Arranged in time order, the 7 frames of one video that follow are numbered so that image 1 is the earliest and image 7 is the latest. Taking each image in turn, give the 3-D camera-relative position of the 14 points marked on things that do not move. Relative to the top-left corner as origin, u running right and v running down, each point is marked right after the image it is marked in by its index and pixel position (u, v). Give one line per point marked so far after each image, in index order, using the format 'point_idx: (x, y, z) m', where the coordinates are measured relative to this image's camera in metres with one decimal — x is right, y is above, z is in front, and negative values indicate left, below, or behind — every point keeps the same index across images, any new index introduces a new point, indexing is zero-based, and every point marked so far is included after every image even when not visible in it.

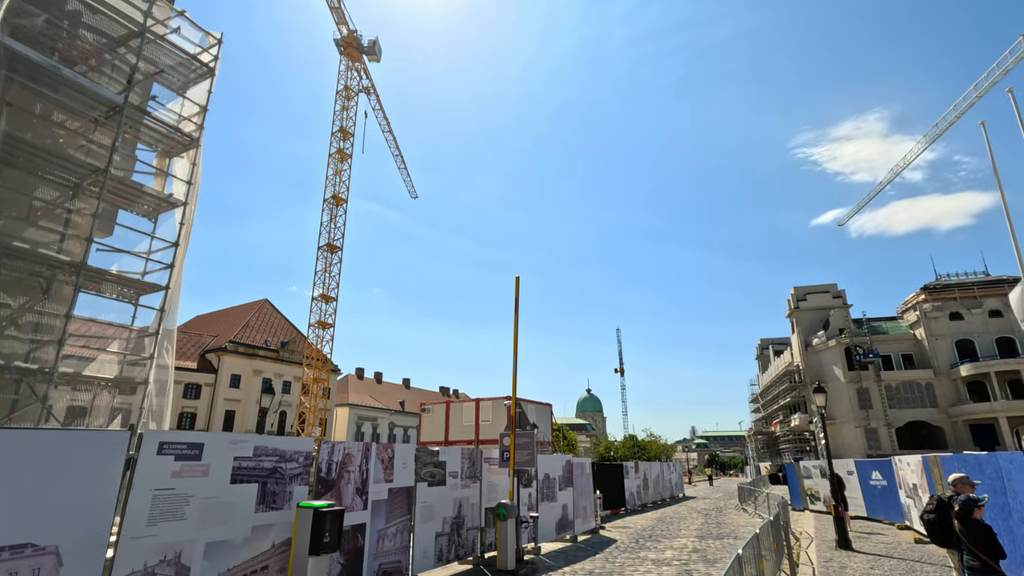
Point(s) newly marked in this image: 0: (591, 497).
0: (+2.7, -7.0, +18.3) m
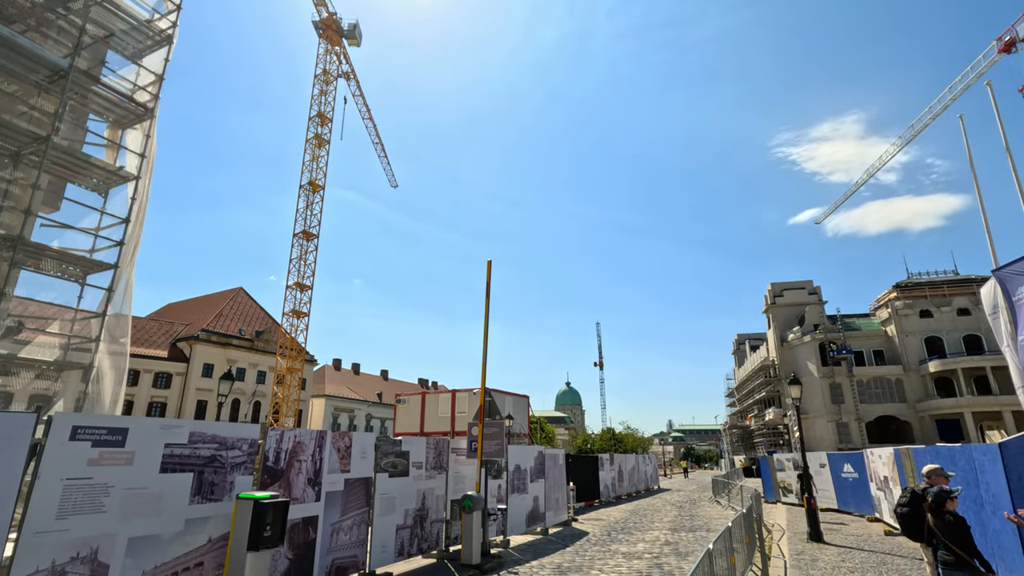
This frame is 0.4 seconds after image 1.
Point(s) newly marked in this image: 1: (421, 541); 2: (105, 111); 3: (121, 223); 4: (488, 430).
0: (+1.7, -6.6, +18.0) m
1: (-1.8, -4.9, +10.5) m
2: (-9.9, +4.3, +13.1) m
3: (-9.3, +1.5, +12.9) m
4: (-0.5, -3.1, +11.9) m
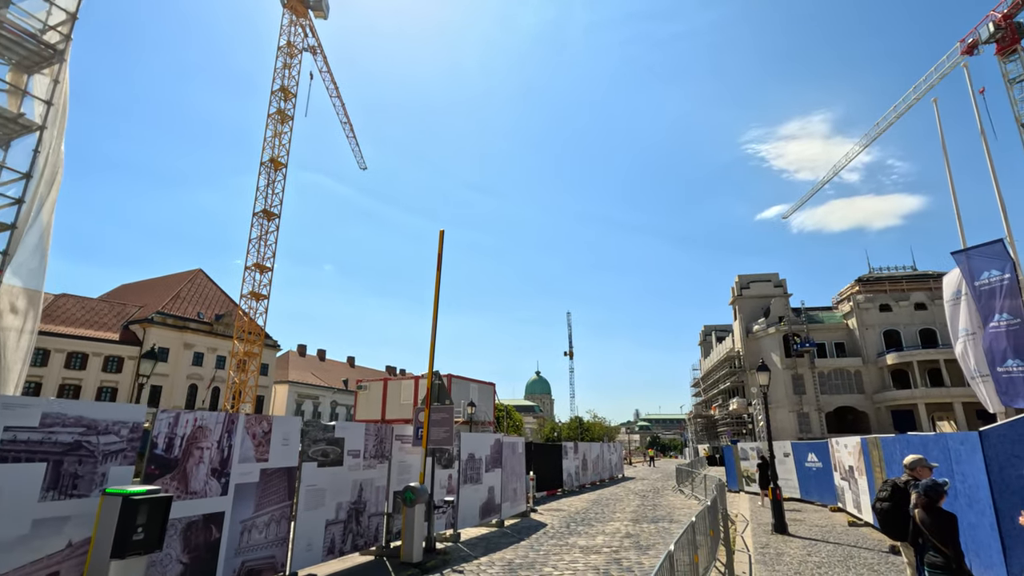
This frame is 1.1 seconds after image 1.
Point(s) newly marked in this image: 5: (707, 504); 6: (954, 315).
0: (+0.3, -6.0, +17.2) m
1: (-2.7, -4.4, +9.4) m
2: (-10.8, +5.0, +11.5) m
3: (-10.3, +2.3, +11.3) m
4: (-1.5, -2.6, +10.9) m
5: (+4.0, -4.5, +11.2) m
6: (+12.8, -0.9, +16.0) m
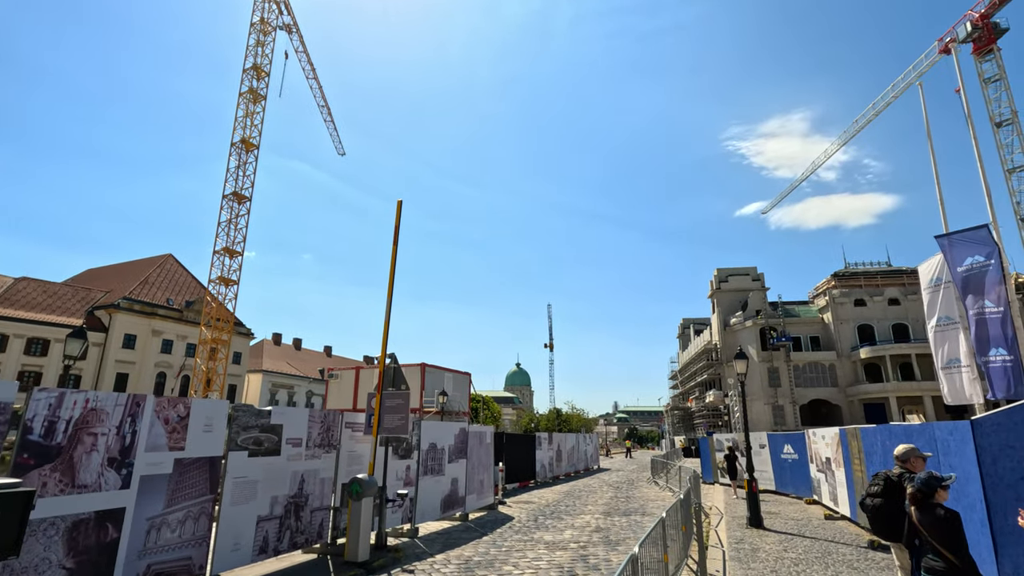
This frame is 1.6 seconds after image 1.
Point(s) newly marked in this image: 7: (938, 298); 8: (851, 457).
0: (-0.6, -5.4, +16.4) m
1: (-3.4, -3.9, +8.6) m
2: (-11.4, +5.6, +10.2) m
3: (-10.9, +2.9, +10.1) m
4: (-2.3, -2.1, +10.0) m
5: (+3.3, -4.1, +10.5) m
6: (+11.9, -0.5, +15.6) m
7: (+12.0, -0.3, +15.4) m
8: (+8.2, -4.1, +13.2) m
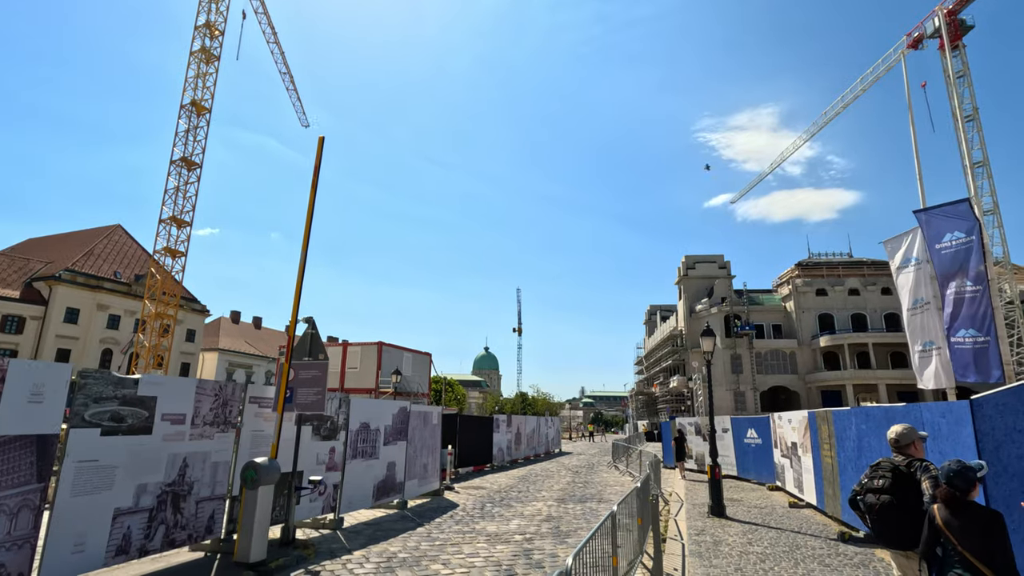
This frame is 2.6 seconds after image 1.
0: (-2.1, -4.5, +15.1) m
1: (-4.4, -3.1, +7.0) m
2: (-12.2, +6.6, +7.9) m
3: (-11.8, +3.8, +7.9) m
4: (-3.3, -1.3, +8.5) m
5: (+2.2, -3.5, +9.4) m
6: (+10.6, +0.1, +14.8) m
7: (+10.7, +0.3, +14.6) m
8: (+7.0, -3.5, +12.3) m
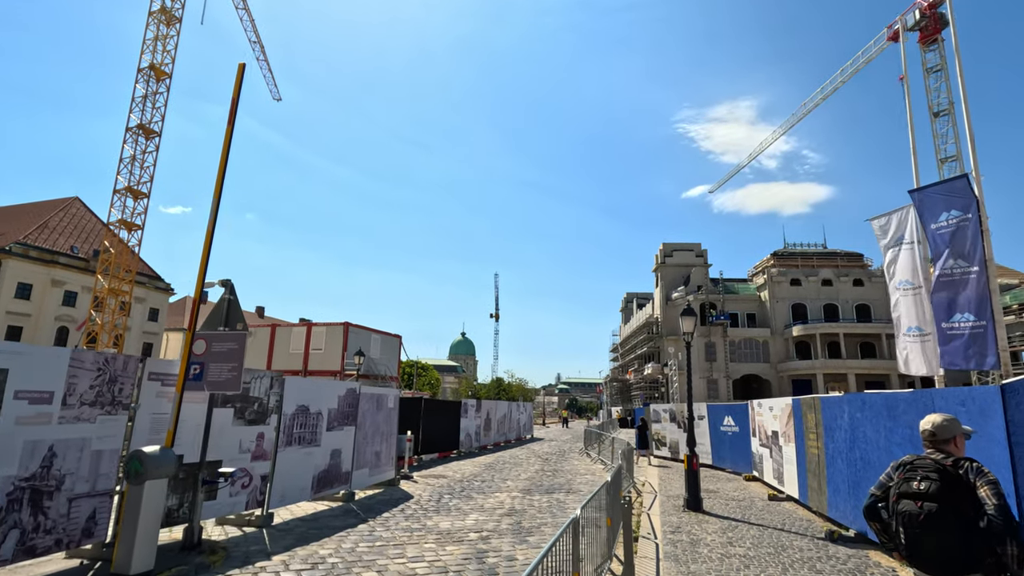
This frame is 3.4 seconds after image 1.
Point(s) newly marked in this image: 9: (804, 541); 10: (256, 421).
0: (-3.0, -3.8, +13.8) m
1: (-5.0, -2.6, +5.7) m
2: (-12.7, +7.3, +6.0) m
3: (-12.3, +4.6, +6.1) m
4: (-3.9, -0.8, +7.2) m
5: (+1.5, -3.0, +8.3) m
6: (+9.8, +0.6, +14.0) m
7: (+9.9, +0.7, +13.7) m
8: (+6.2, -3.0, +11.4) m
9: (+4.8, -4.1, +8.8) m
10: (-4.1, -2.1, +8.7) m
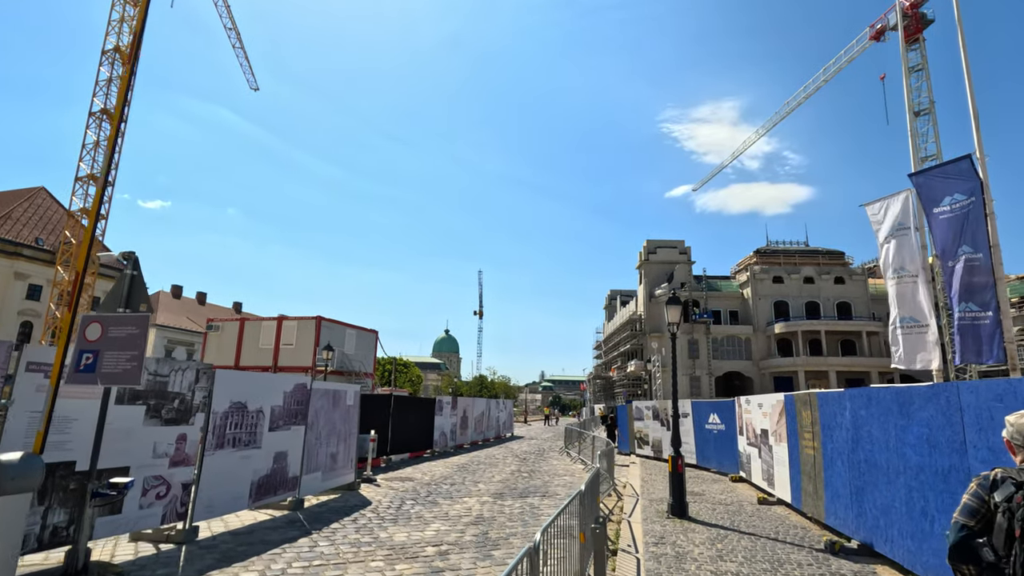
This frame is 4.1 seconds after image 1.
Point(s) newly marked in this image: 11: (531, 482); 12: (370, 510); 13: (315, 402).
0: (-3.7, -3.5, +12.6) m
1: (-5.4, -2.3, +4.4) m
2: (-13.1, +7.7, +4.5) m
3: (-12.7, +4.9, +4.6) m
4: (-4.4, -0.5, +6.0) m
5: (+0.9, -2.7, +7.3) m
6: (+9.1, +0.8, +13.2) m
7: (+9.2, +1.0, +12.9) m
8: (+5.6, -2.8, +10.5) m
9: (+4.2, -3.9, +7.9) m
10: (-4.6, -1.8, +7.4) m
11: (+0.5, -5.4, +15.0) m
12: (-2.7, -4.2, +10.3) m
13: (-3.9, -2.3, +10.9) m
